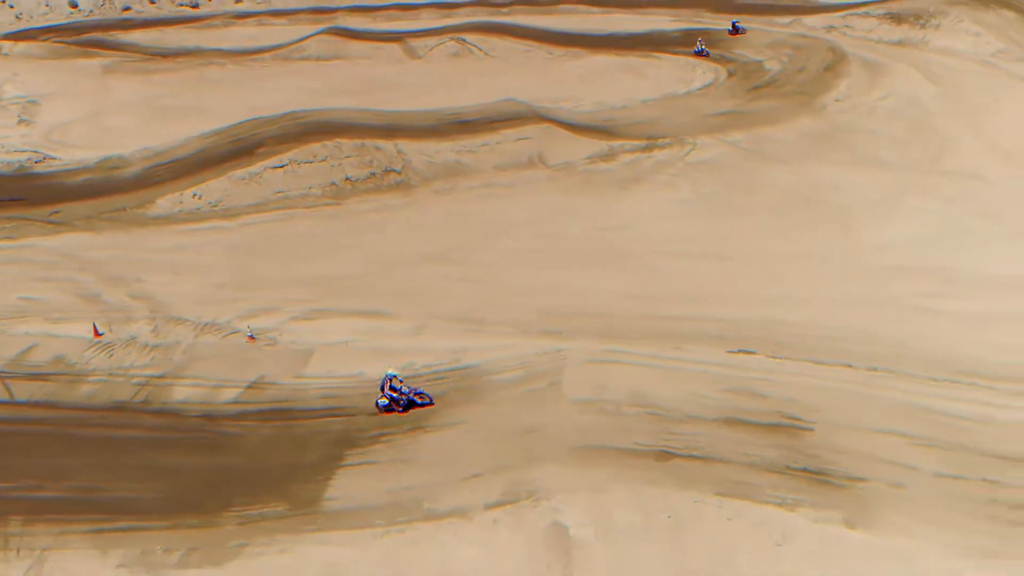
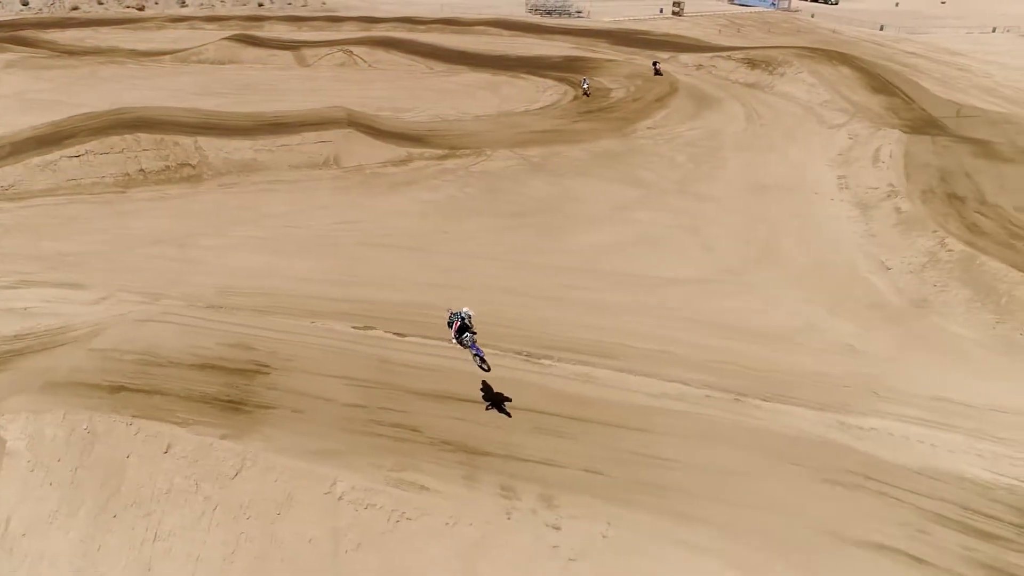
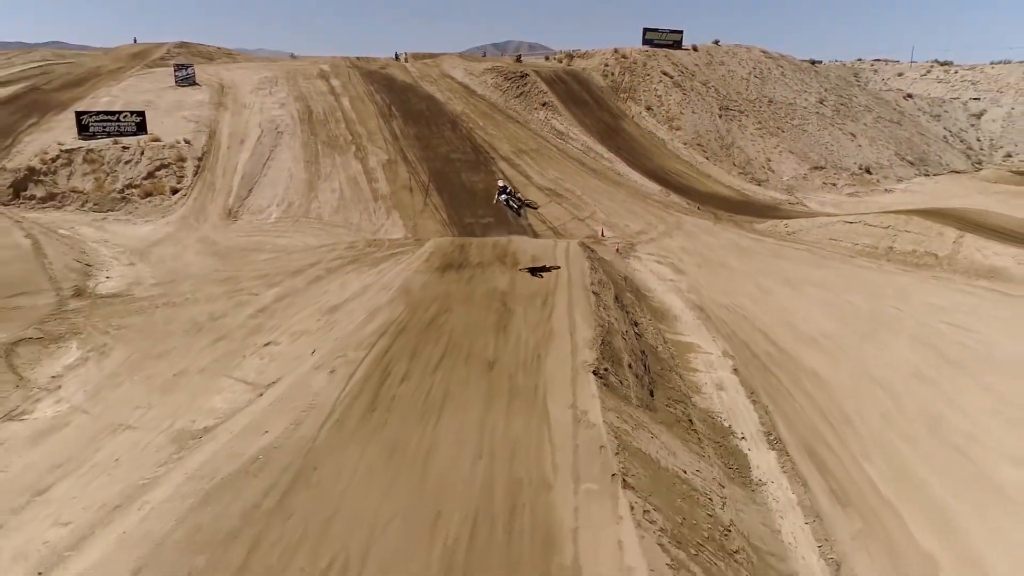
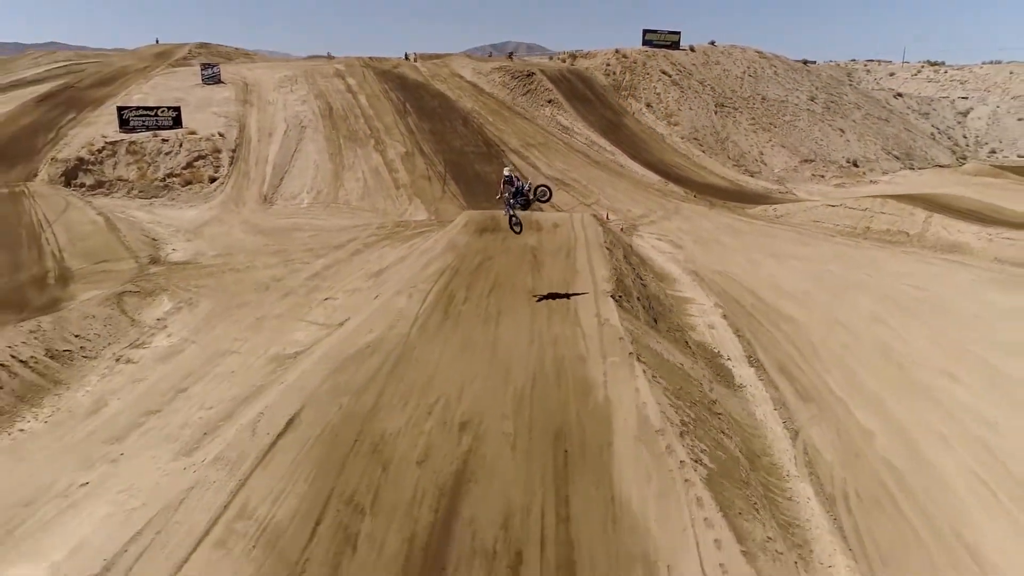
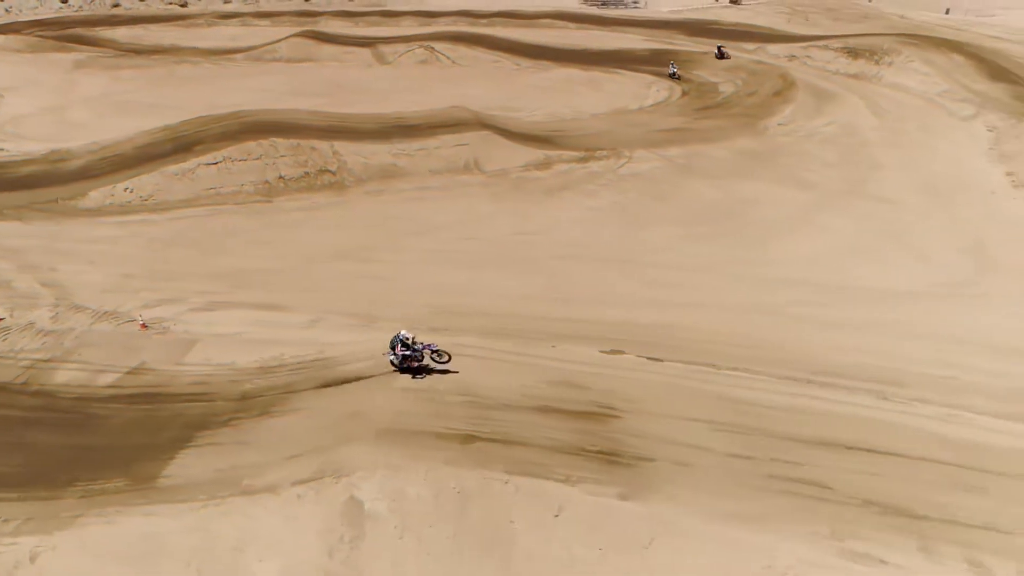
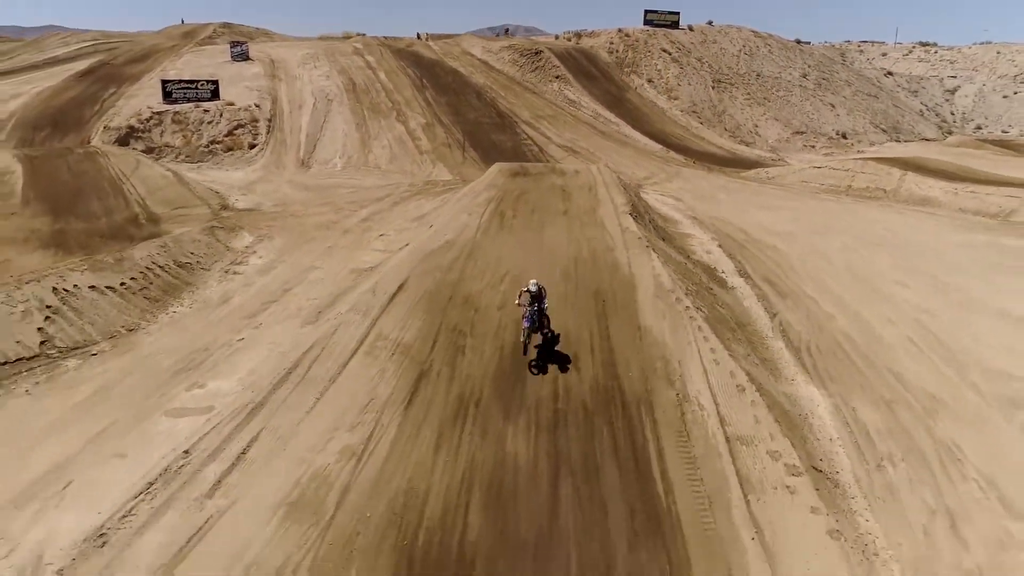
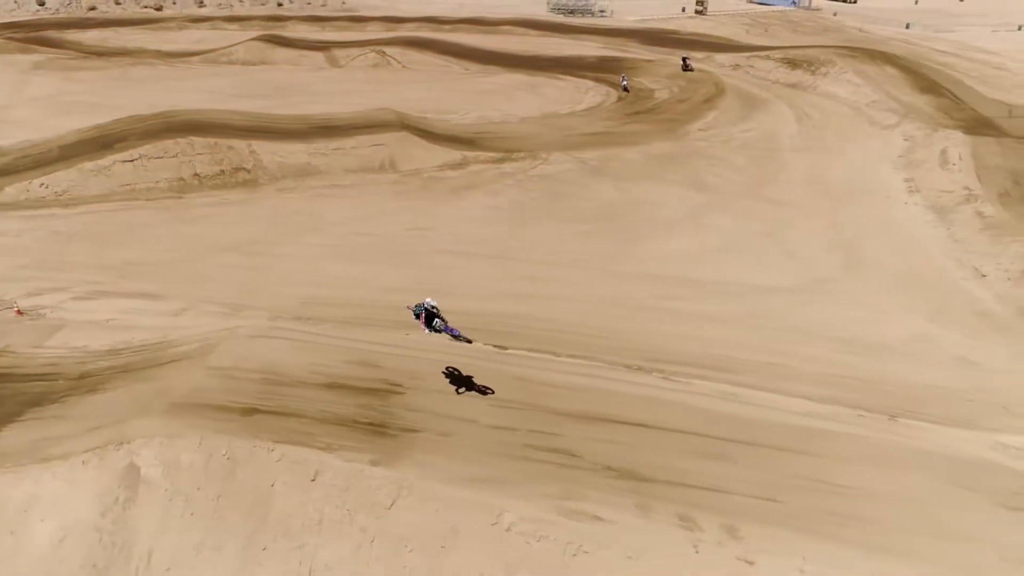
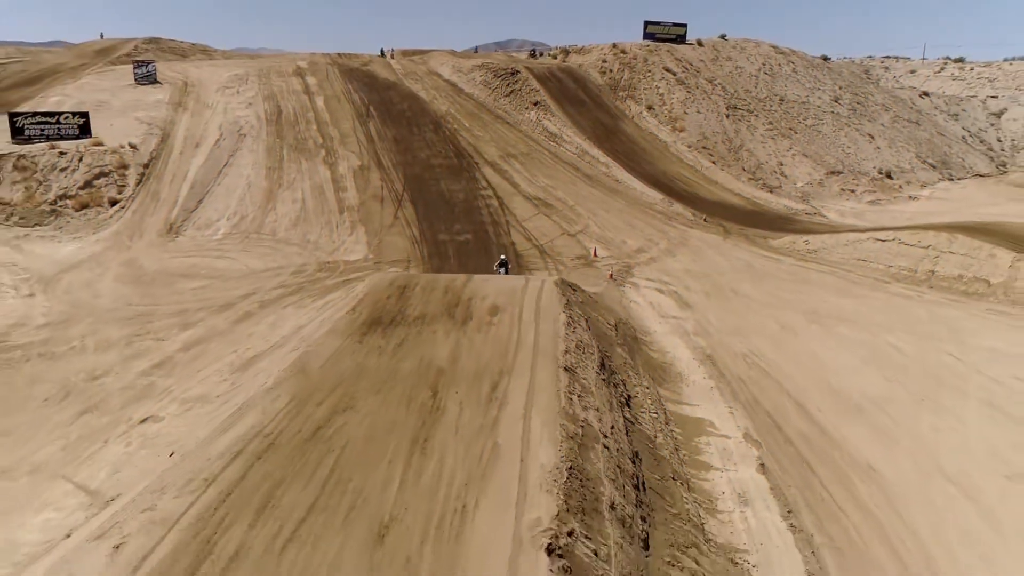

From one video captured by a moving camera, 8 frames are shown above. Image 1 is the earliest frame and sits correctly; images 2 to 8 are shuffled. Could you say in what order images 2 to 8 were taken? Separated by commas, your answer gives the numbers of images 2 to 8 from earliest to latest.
5, 7, 2, 8, 3, 4, 6
